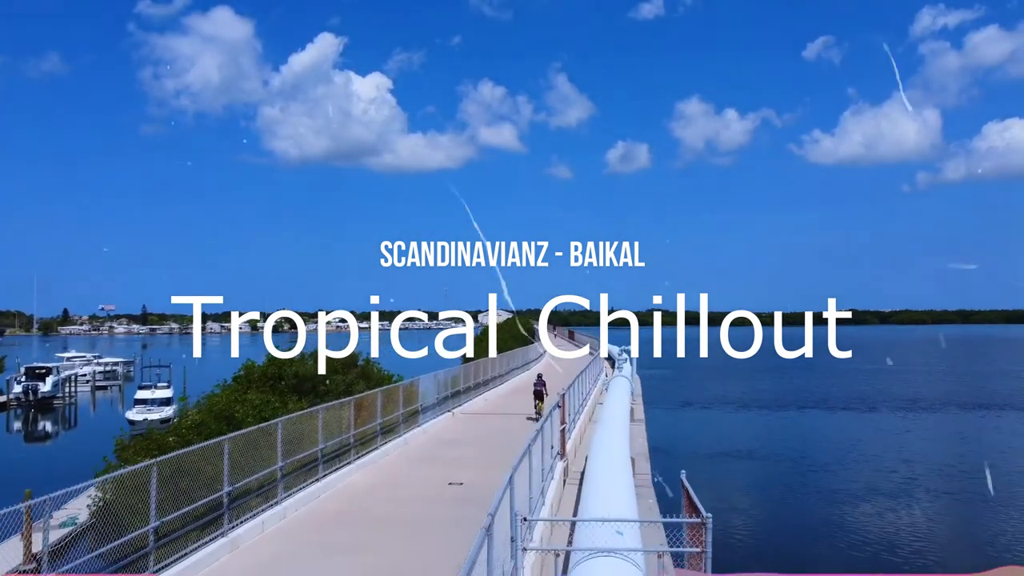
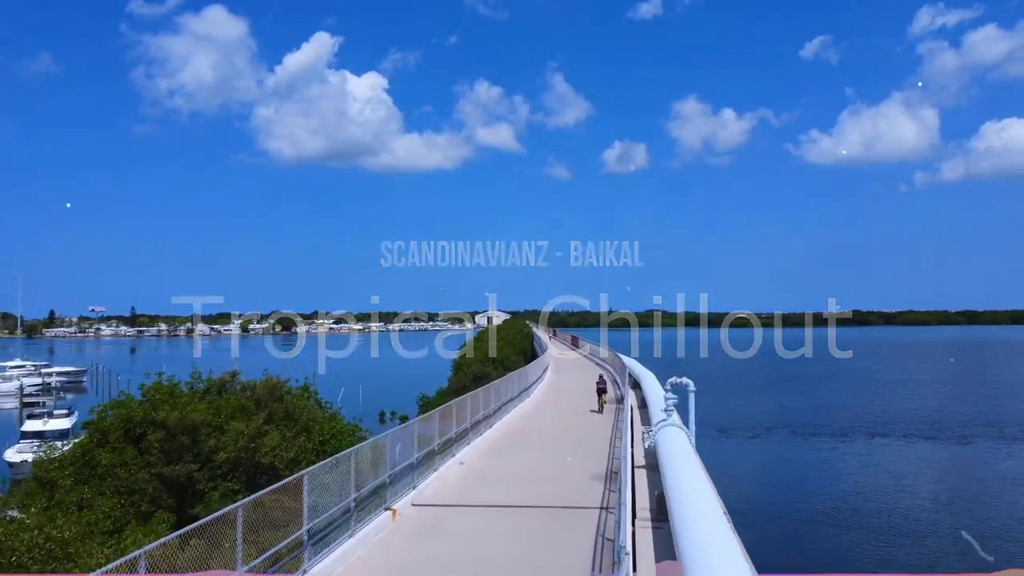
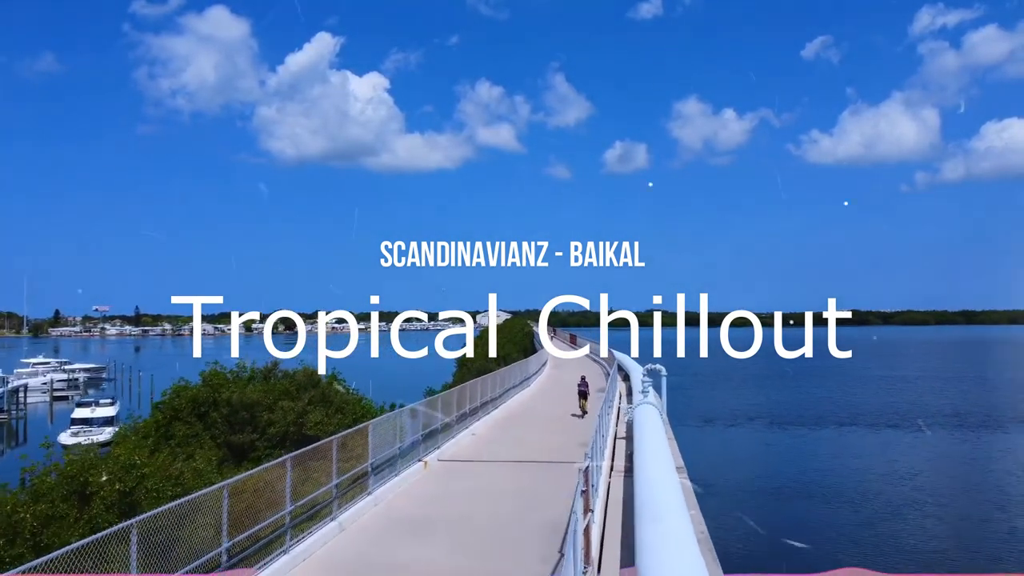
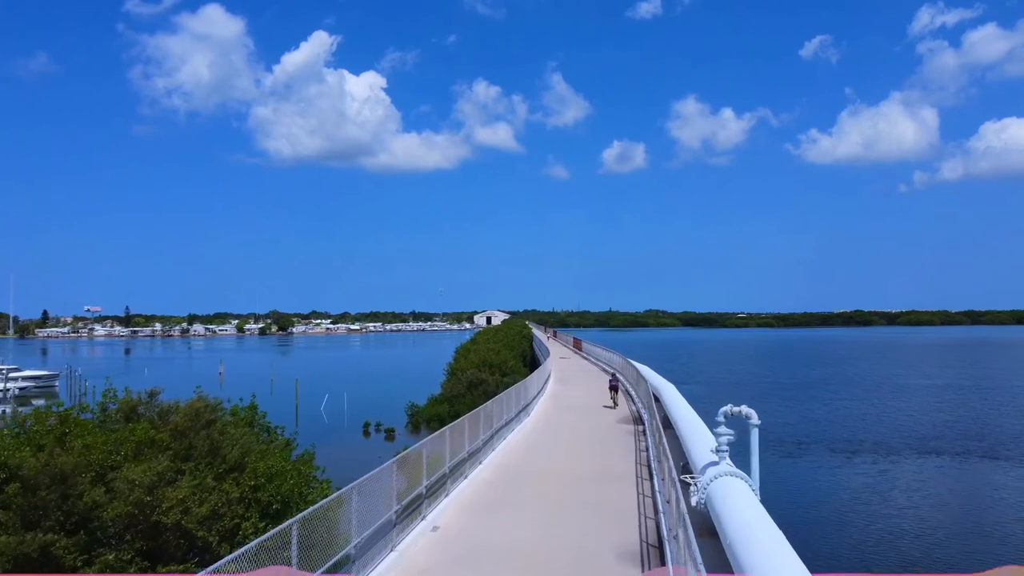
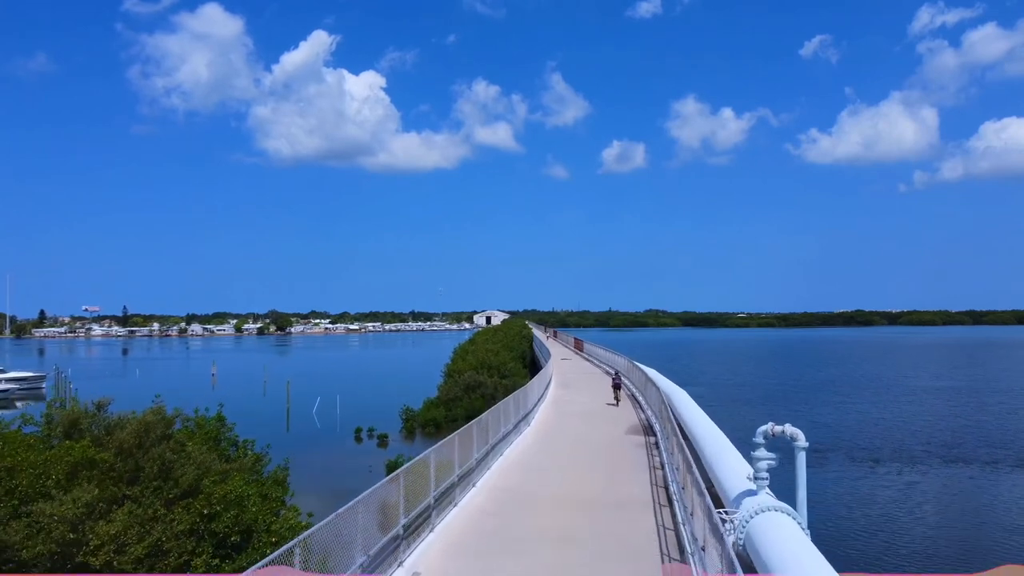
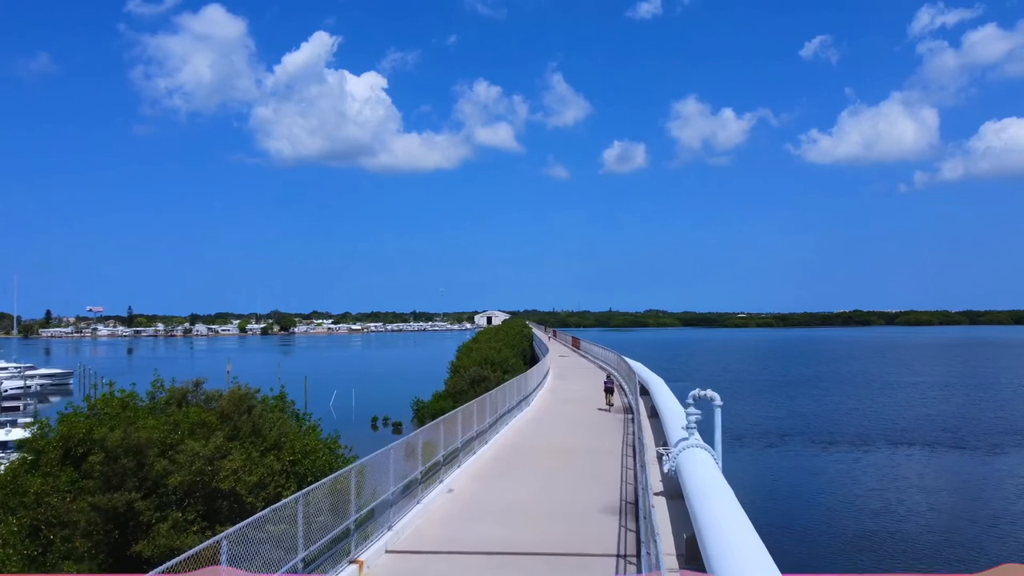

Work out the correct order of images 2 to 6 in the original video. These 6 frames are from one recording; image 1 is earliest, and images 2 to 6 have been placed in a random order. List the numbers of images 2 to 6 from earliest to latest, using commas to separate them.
3, 2, 6, 4, 5
